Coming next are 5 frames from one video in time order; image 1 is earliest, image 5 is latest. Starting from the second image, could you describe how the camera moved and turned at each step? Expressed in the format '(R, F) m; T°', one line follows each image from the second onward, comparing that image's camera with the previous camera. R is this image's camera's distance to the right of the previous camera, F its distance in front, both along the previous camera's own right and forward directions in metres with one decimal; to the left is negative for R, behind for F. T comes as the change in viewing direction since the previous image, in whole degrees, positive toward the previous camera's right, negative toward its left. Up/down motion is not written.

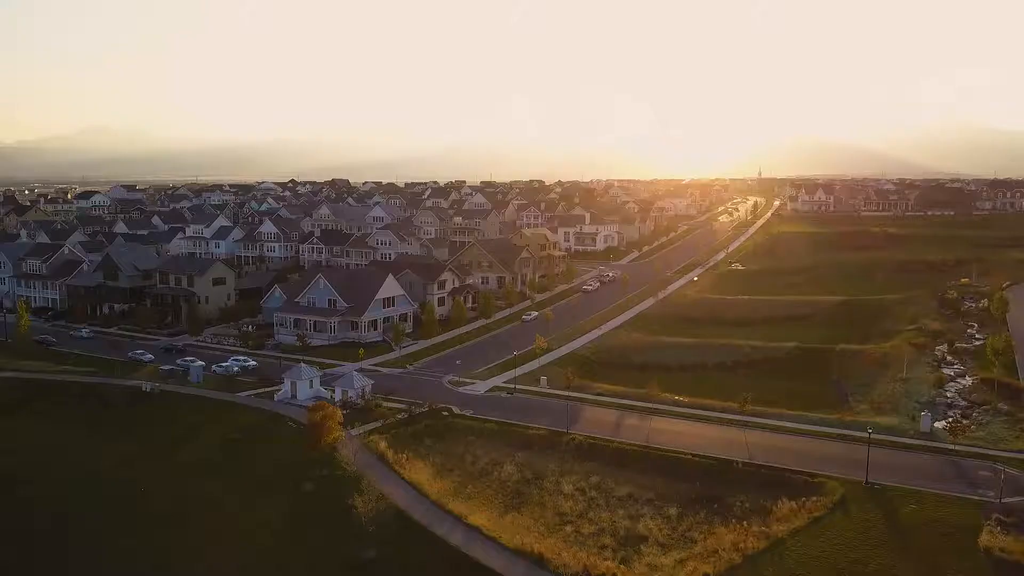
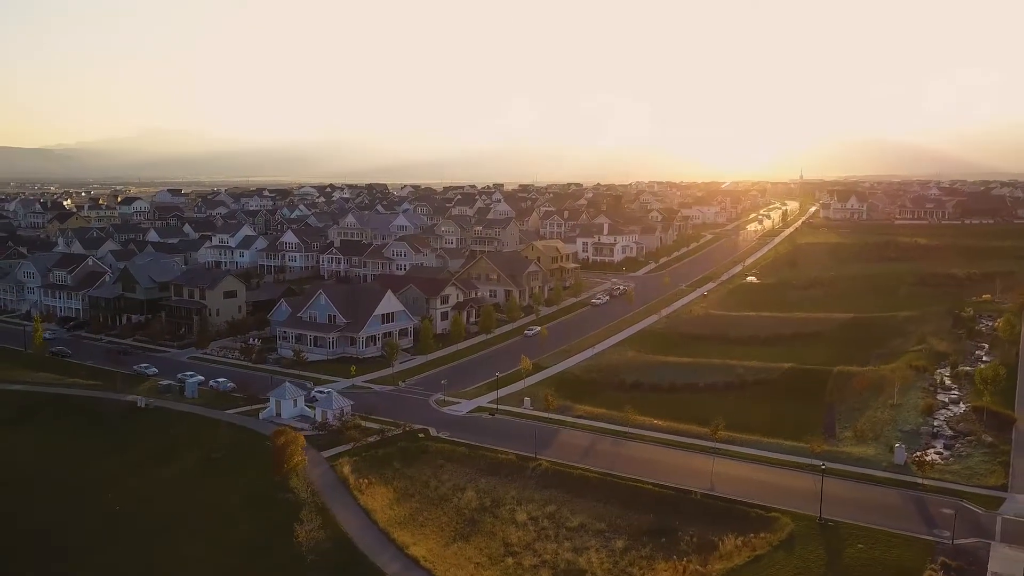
(+2.1, -0.2) m; -3°
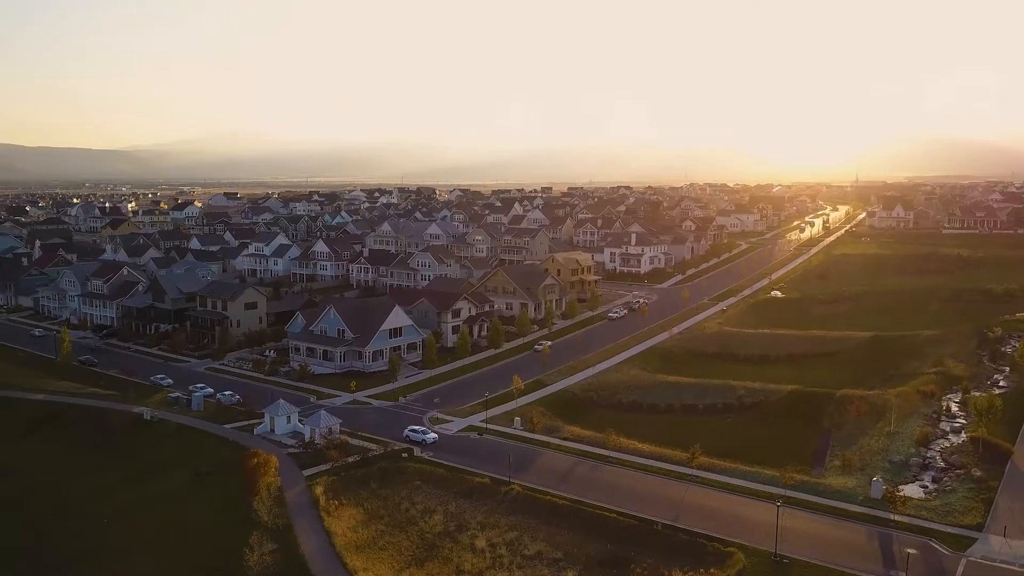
(+2.3, -0.3) m; -4°
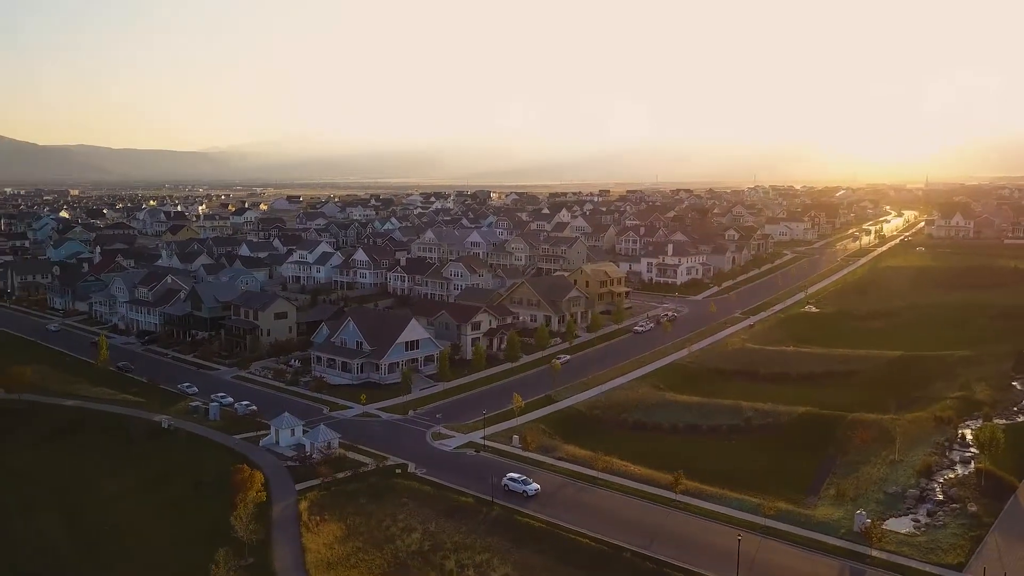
(+2.3, -0.3) m; -4°
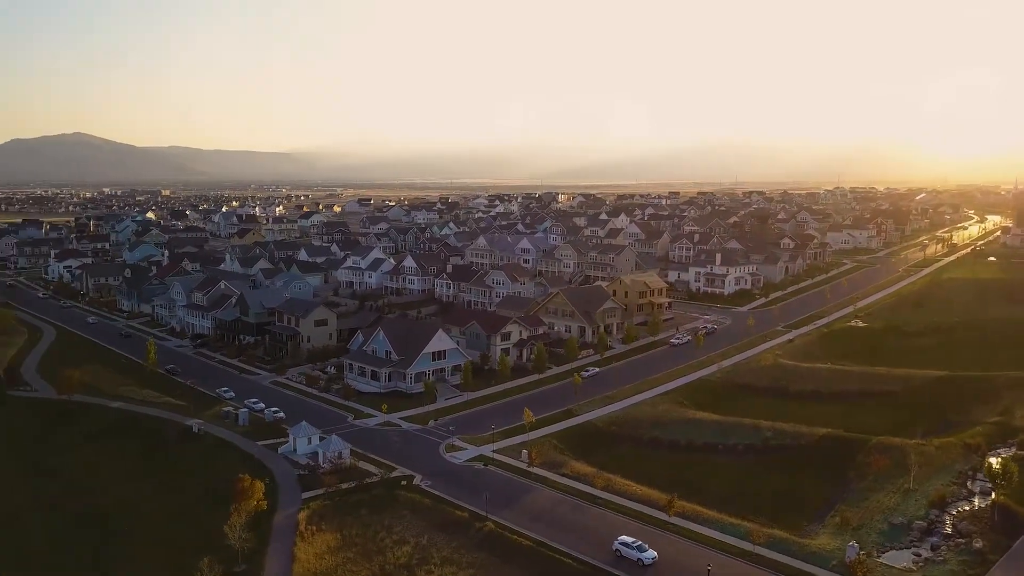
(+2.3, -0.3) m; -5°
